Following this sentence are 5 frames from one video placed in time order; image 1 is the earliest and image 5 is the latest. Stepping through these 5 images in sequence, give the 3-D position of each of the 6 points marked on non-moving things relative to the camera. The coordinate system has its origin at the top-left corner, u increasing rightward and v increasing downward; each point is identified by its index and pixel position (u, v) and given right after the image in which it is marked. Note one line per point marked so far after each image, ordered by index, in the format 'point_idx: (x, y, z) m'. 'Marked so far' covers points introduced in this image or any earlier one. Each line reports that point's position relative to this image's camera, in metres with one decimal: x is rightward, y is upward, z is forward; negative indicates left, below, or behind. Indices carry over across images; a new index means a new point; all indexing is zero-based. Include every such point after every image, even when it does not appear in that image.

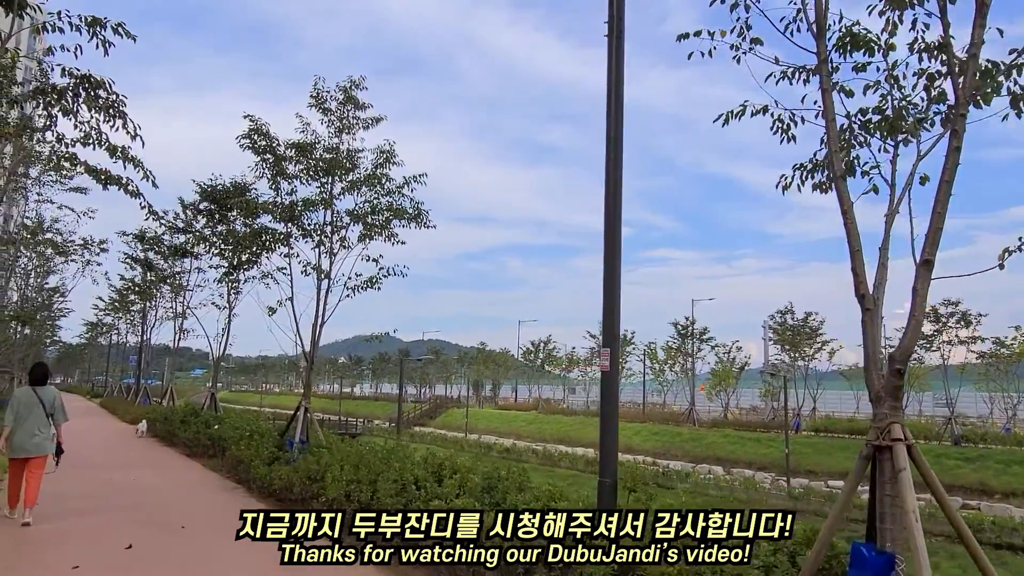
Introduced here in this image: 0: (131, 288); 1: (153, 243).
0: (-9.9, 0.0, +18.4) m
1: (-7.1, +0.9, +14.0) m
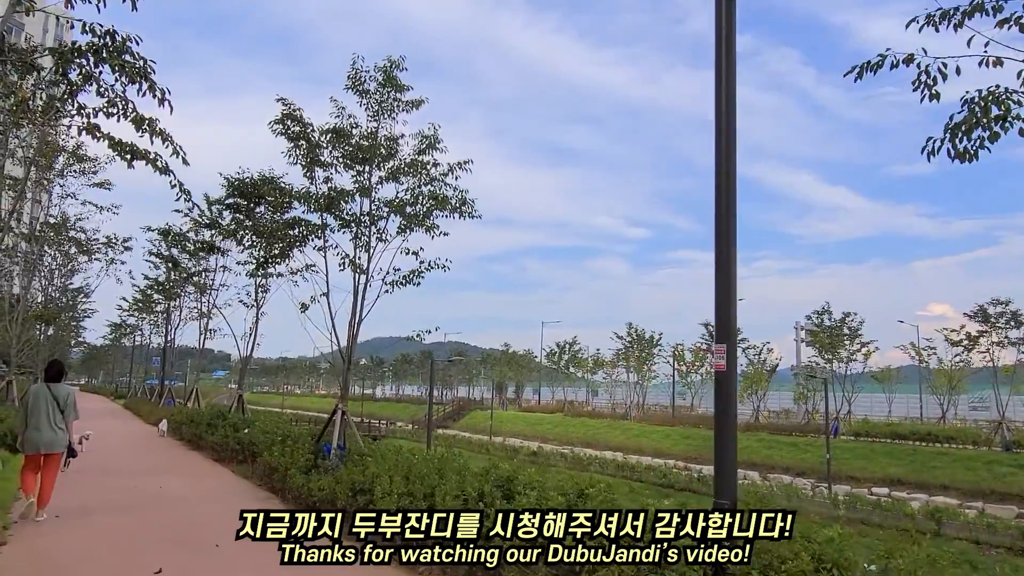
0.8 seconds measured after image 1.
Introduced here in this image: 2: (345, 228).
0: (-9.2, 0.0, +18.1) m
1: (-6.5, +0.9, +13.7) m
2: (-1.8, +0.6, +7.4) m
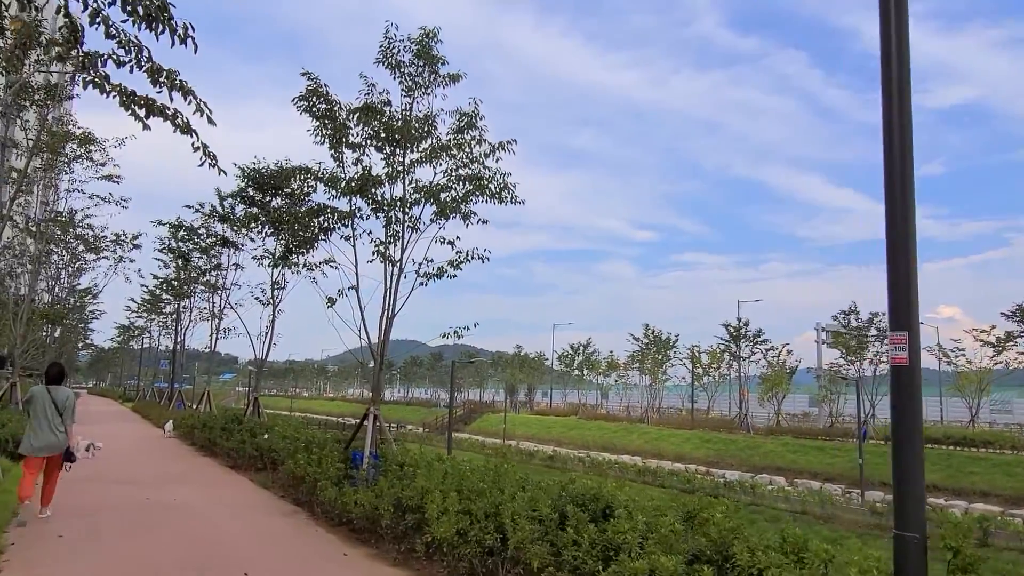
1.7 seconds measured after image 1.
0: (-8.7, 0.0, +17.6) m
1: (-6.0, +1.0, +13.1) m
2: (-1.3, +0.7, +6.8) m
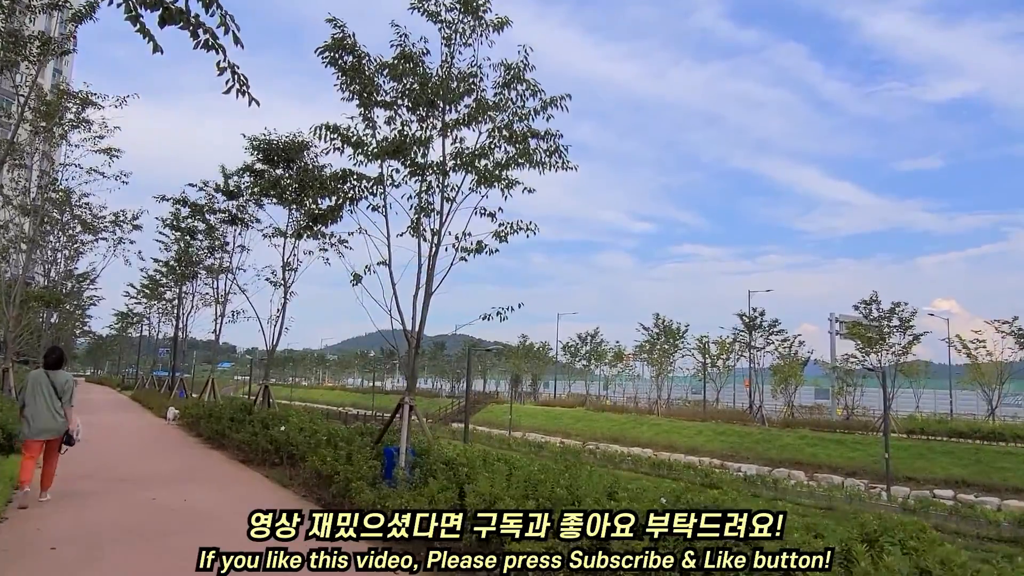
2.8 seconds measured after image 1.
0: (-8.3, +0.4, +16.9) m
1: (-5.6, +1.3, +12.4) m
2: (-0.9, +0.9, +6.1) m
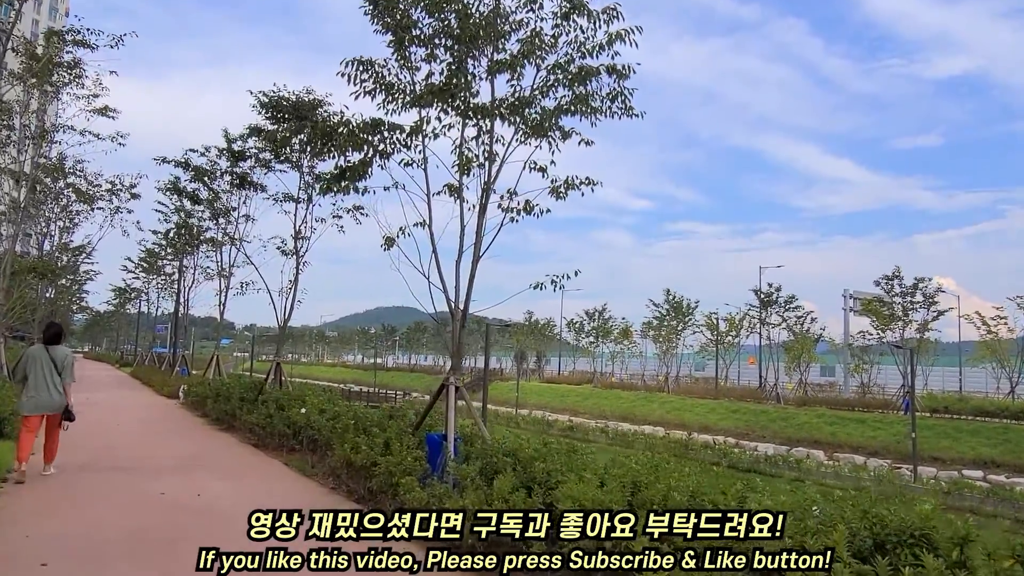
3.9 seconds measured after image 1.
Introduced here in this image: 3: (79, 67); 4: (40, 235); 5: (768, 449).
0: (-7.9, +1.1, +16.1) m
1: (-5.2, +1.8, +11.6) m
2: (-0.5, +1.1, +5.4) m
3: (-7.2, +3.7, +11.7) m
4: (-10.9, +1.2, +16.3) m
5: (+7.1, -4.5, +19.6) m
